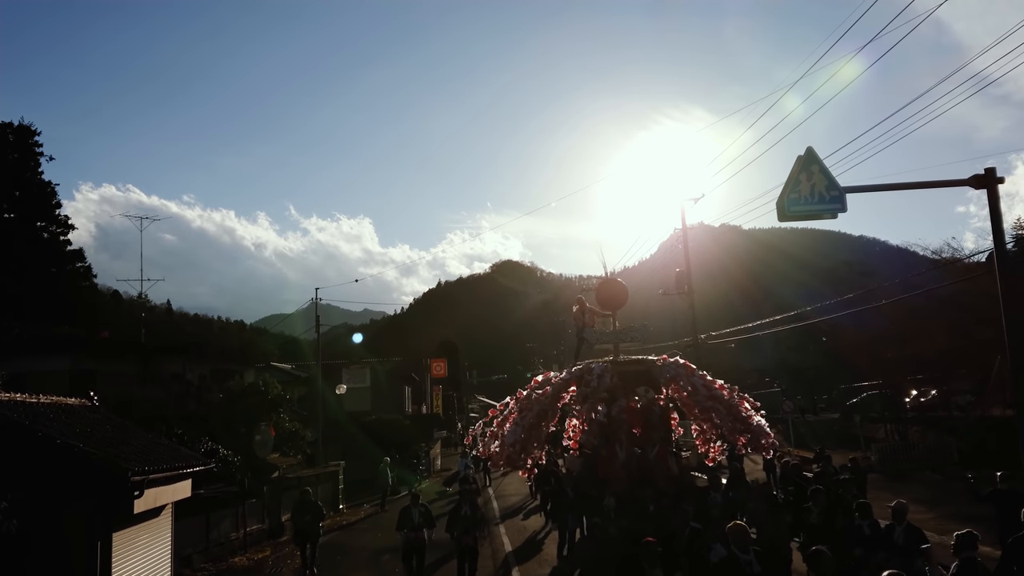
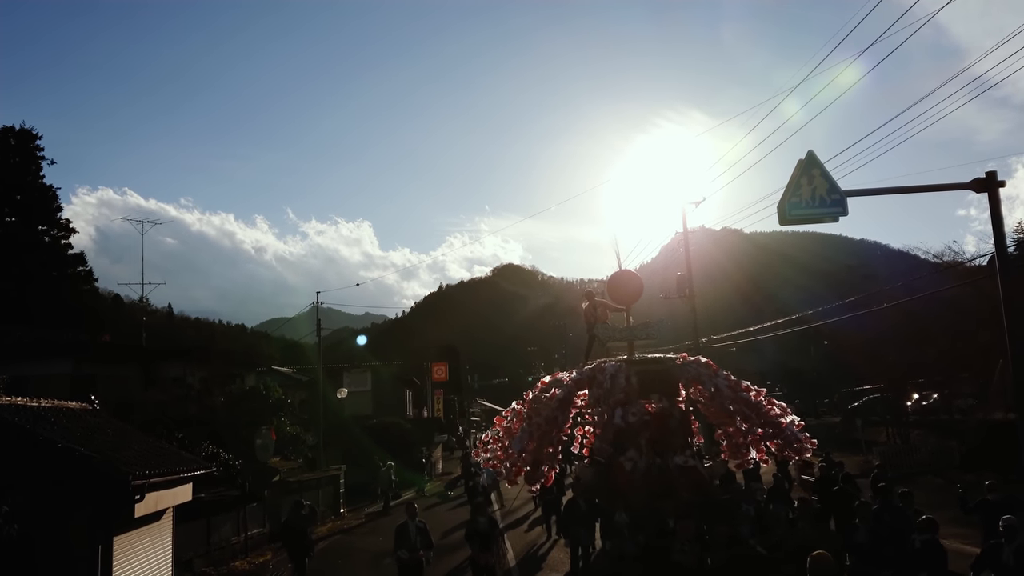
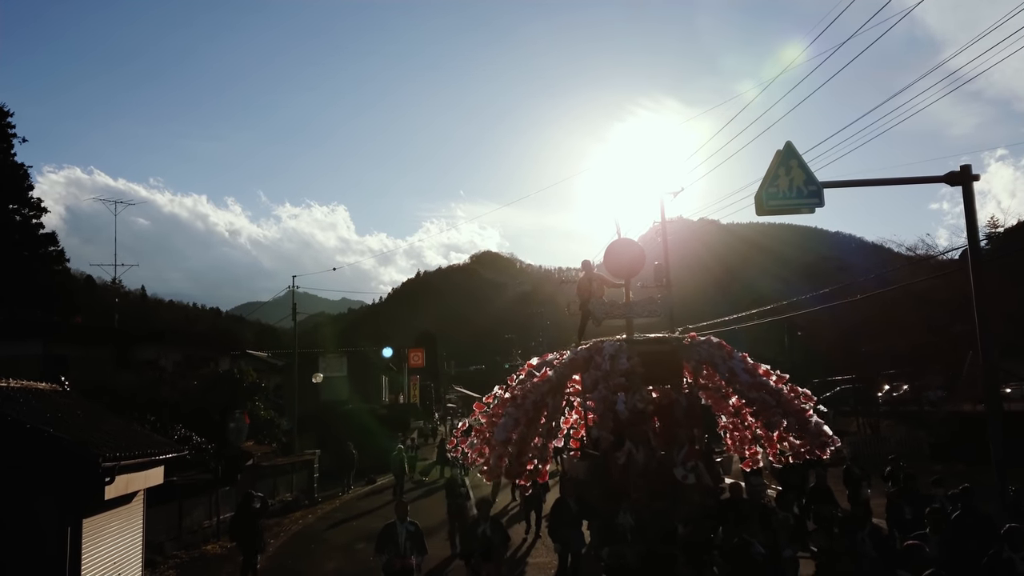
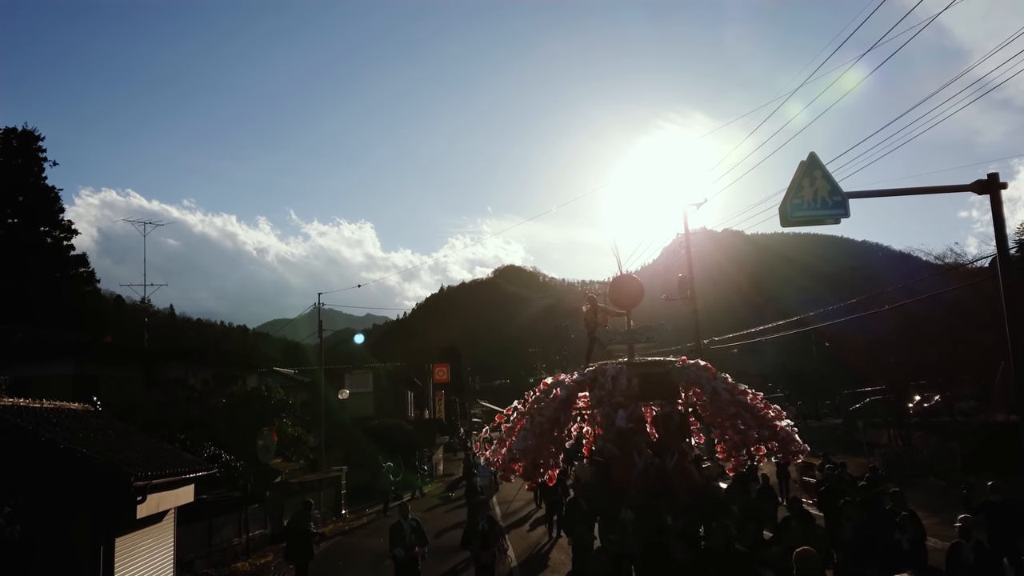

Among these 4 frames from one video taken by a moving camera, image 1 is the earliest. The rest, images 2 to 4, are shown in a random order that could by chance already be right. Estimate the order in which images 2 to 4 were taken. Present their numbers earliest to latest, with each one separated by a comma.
4, 2, 3
